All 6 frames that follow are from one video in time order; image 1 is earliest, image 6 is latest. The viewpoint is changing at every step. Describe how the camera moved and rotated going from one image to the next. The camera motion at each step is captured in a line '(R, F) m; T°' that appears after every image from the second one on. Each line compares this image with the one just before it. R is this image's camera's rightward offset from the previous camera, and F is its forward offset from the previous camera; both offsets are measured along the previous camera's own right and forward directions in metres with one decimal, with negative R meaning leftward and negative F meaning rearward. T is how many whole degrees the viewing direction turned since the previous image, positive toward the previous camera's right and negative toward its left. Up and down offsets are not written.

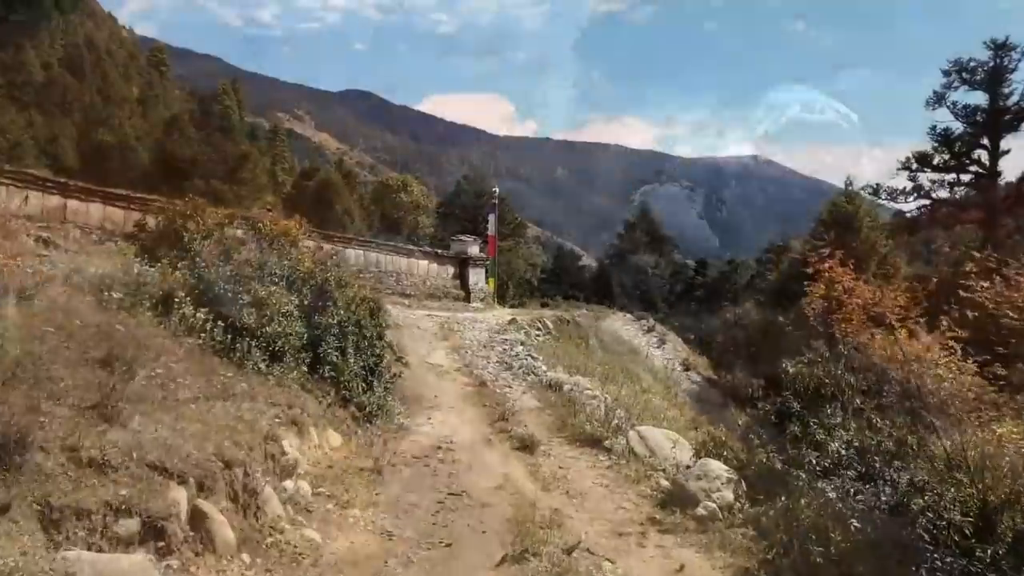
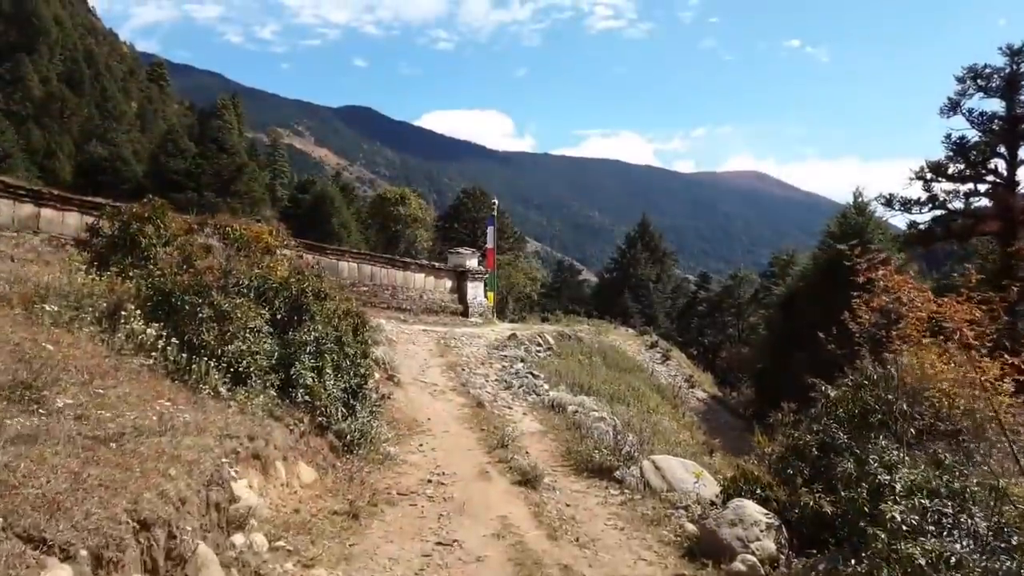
(0.0, +0.8) m; 0°
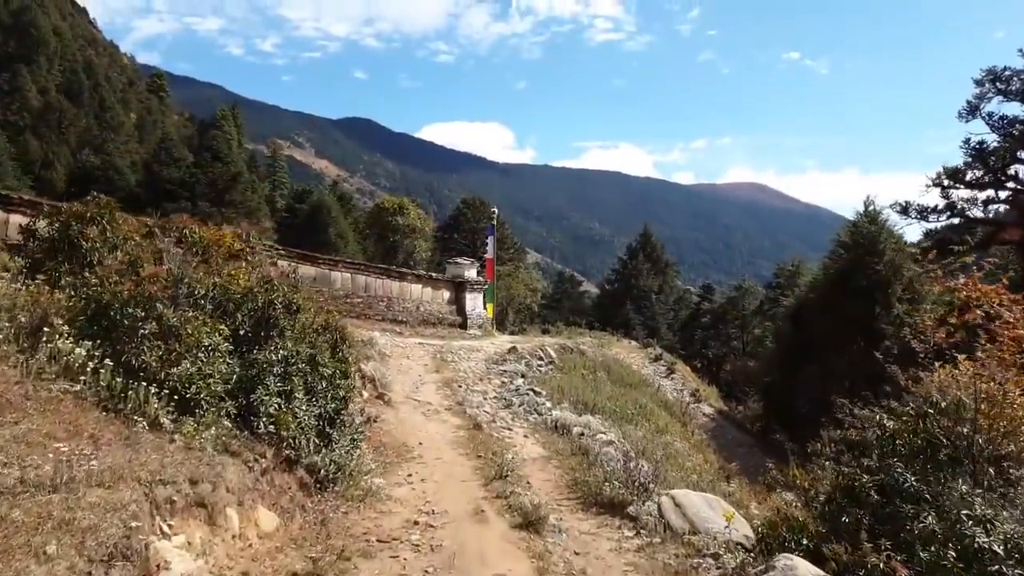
(0.0, +0.8) m; 0°
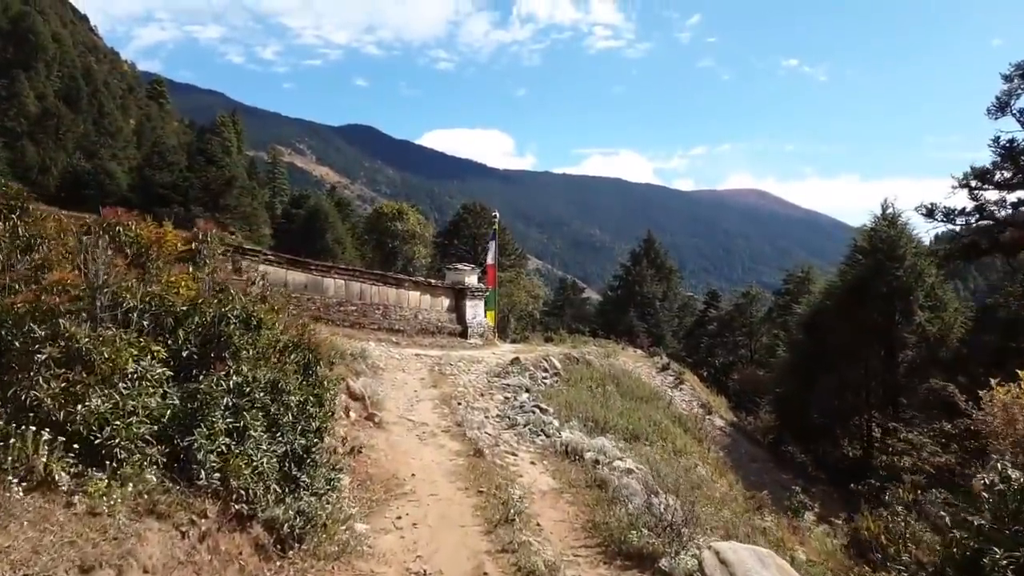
(-0.1, +1.0) m; 0°
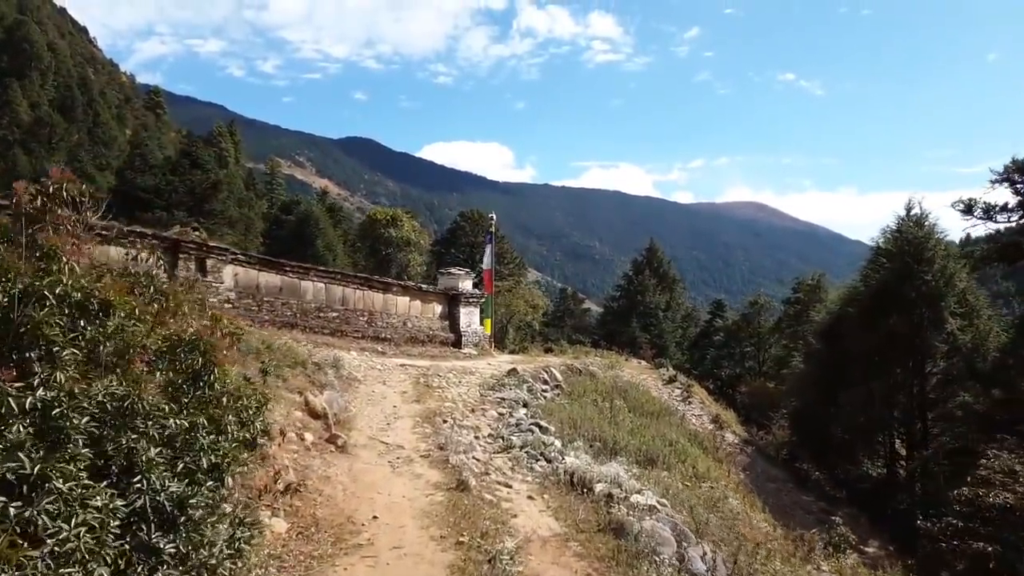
(+0.1, +1.6) m; 0°
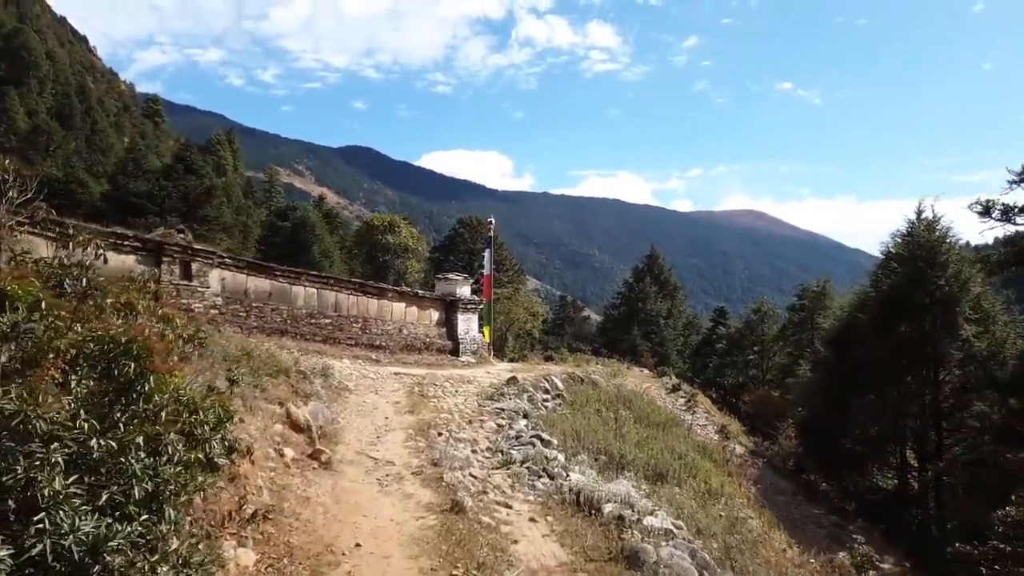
(0.0, +0.6) m; 0°
